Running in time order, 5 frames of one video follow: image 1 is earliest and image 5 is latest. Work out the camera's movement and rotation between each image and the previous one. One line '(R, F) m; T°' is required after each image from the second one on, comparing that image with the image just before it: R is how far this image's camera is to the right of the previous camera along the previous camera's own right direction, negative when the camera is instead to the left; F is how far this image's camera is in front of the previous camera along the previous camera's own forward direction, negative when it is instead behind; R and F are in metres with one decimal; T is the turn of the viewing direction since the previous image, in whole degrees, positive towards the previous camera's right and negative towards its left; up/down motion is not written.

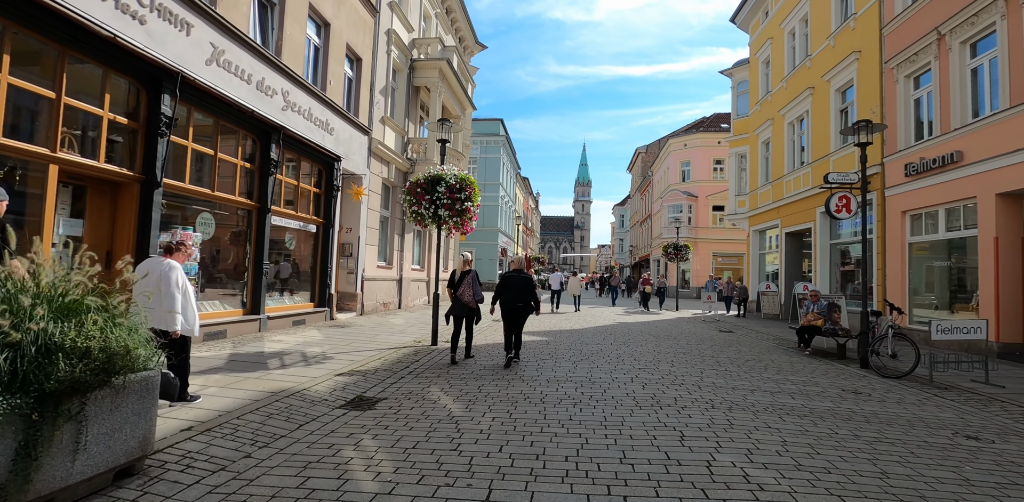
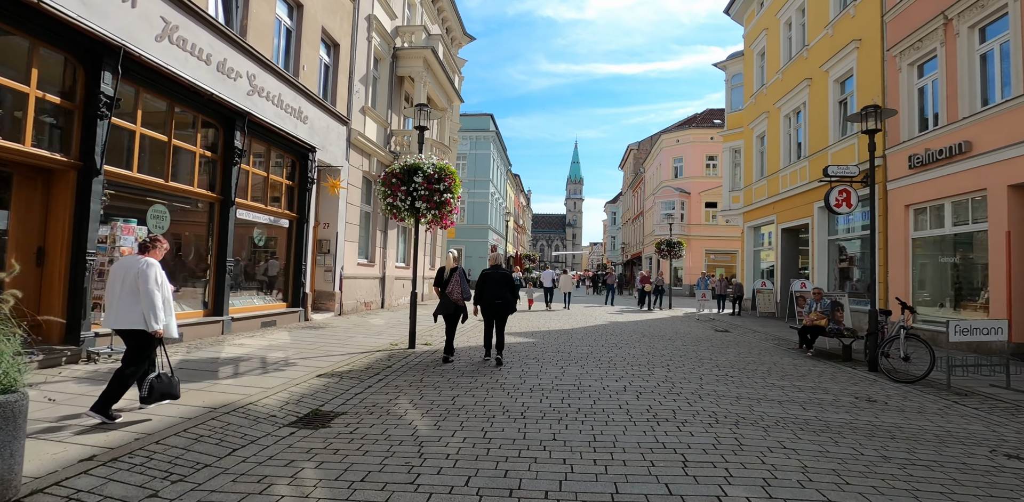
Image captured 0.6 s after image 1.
(+0.1, +0.7) m; +1°
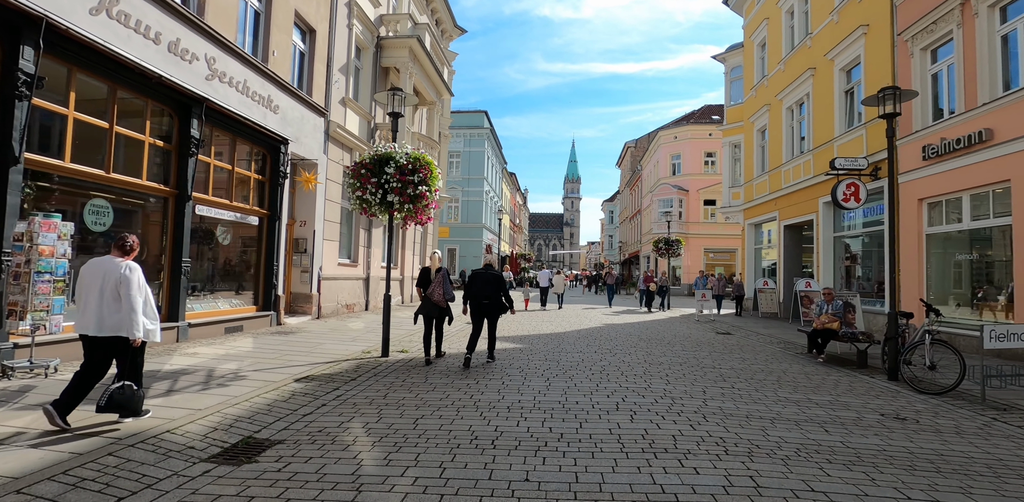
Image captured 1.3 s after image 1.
(+0.2, +0.8) m; 0°
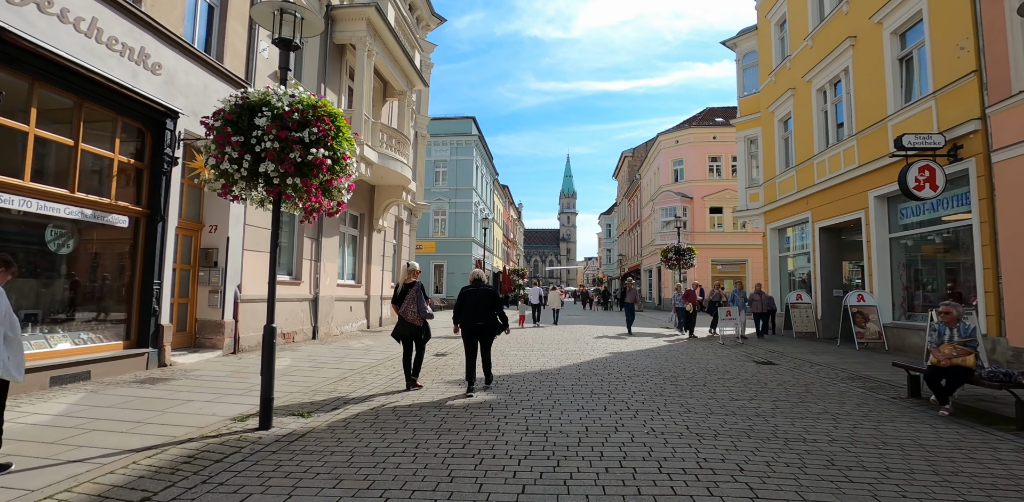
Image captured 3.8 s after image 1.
(+0.4, +2.9) m; 0°
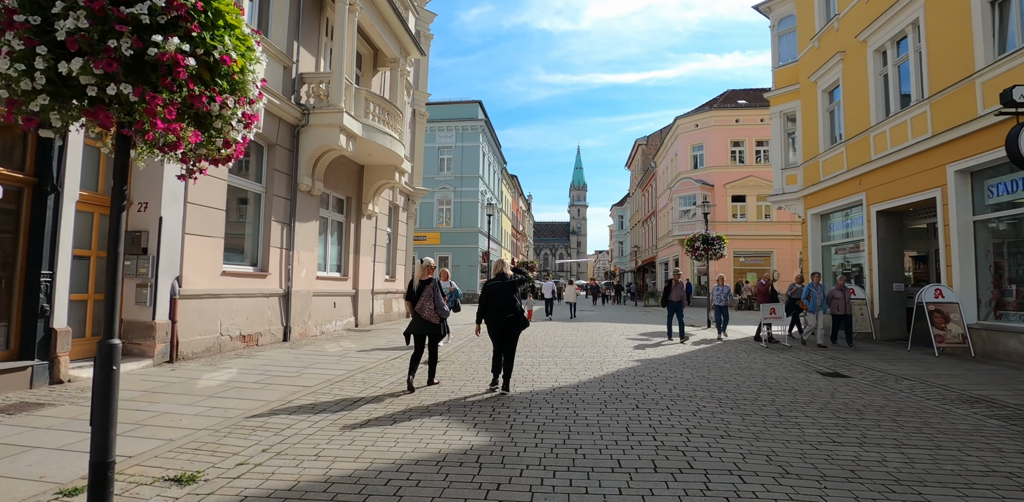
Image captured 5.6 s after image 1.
(+0.1, +2.0) m; -1°
